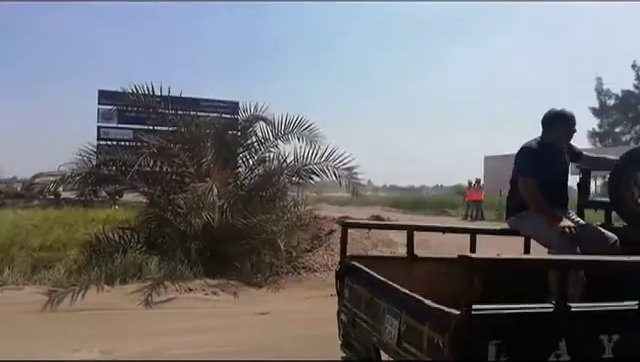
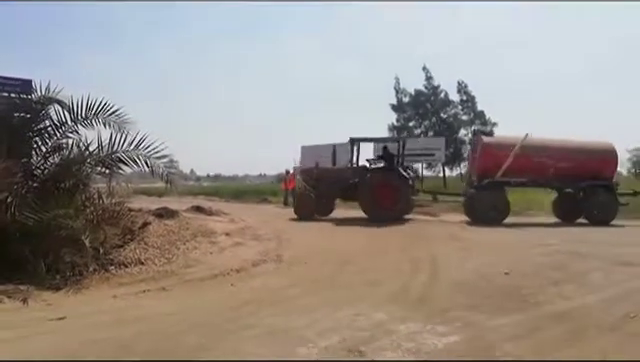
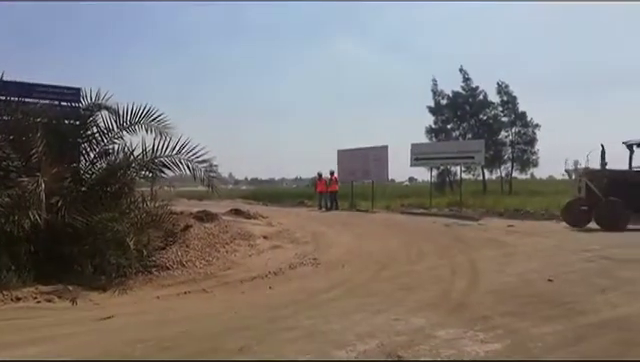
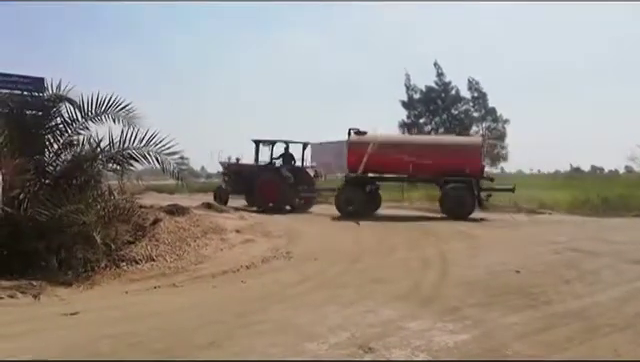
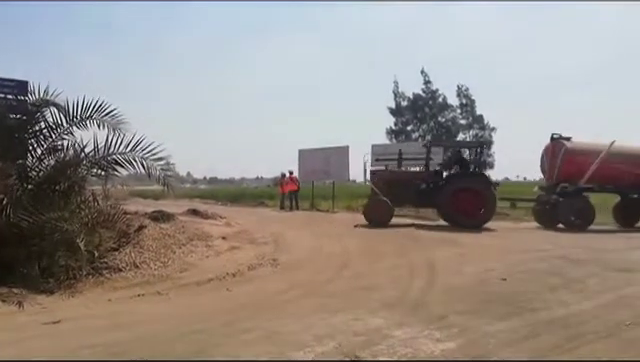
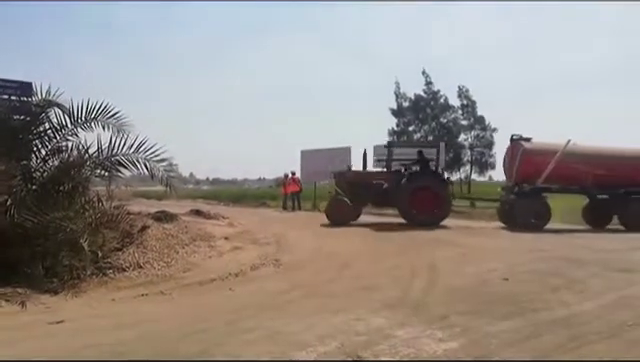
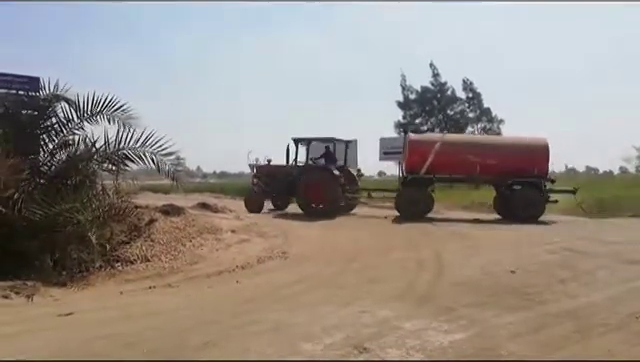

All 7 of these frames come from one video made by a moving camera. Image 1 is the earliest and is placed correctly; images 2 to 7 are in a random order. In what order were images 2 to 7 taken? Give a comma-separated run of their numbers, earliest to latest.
3, 5, 6, 2, 7, 4
